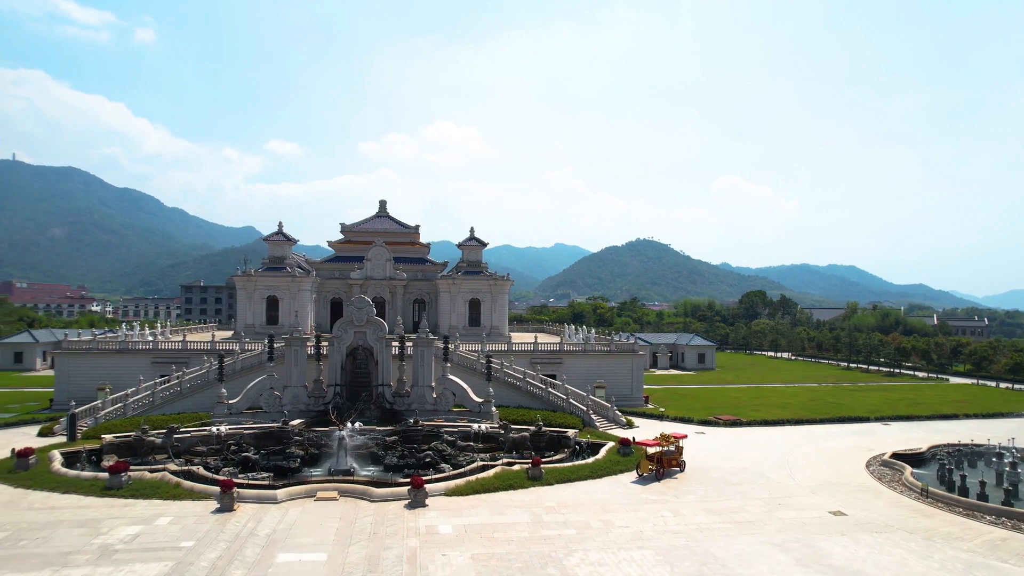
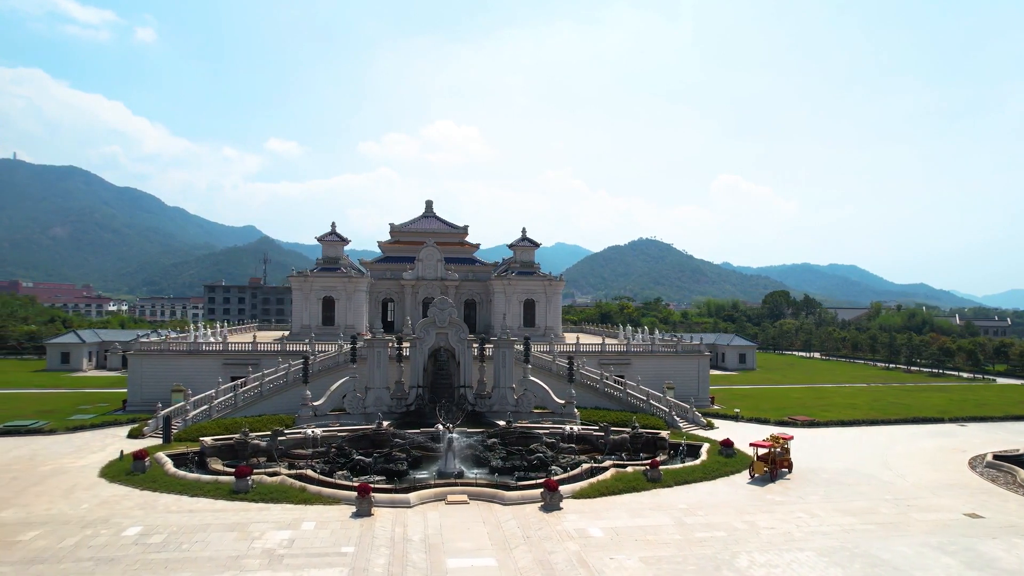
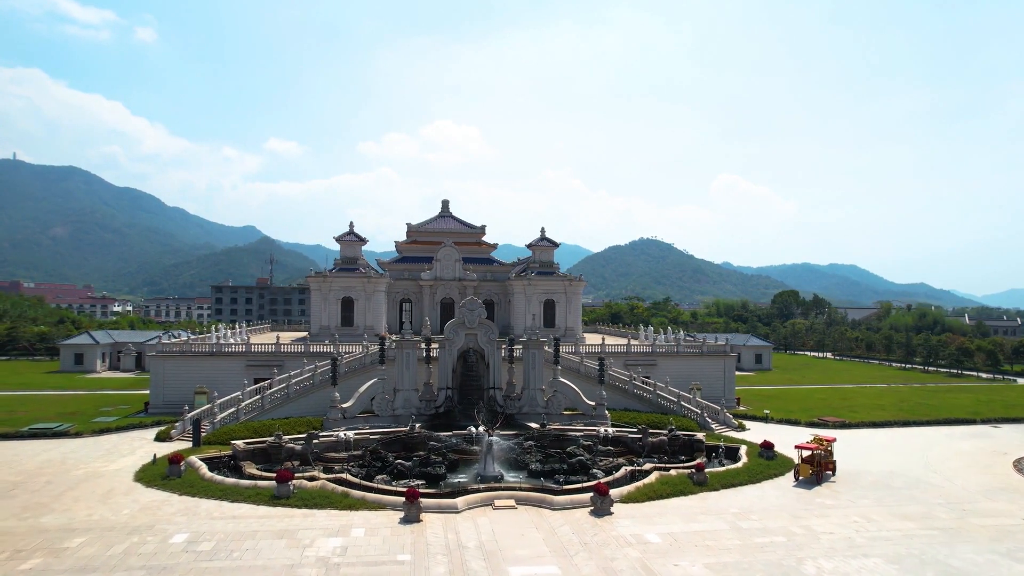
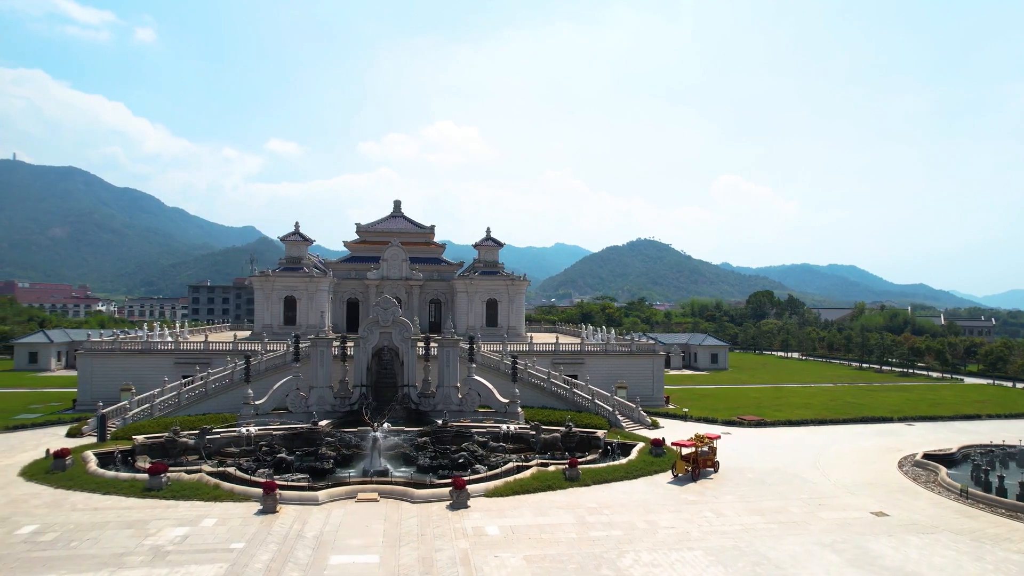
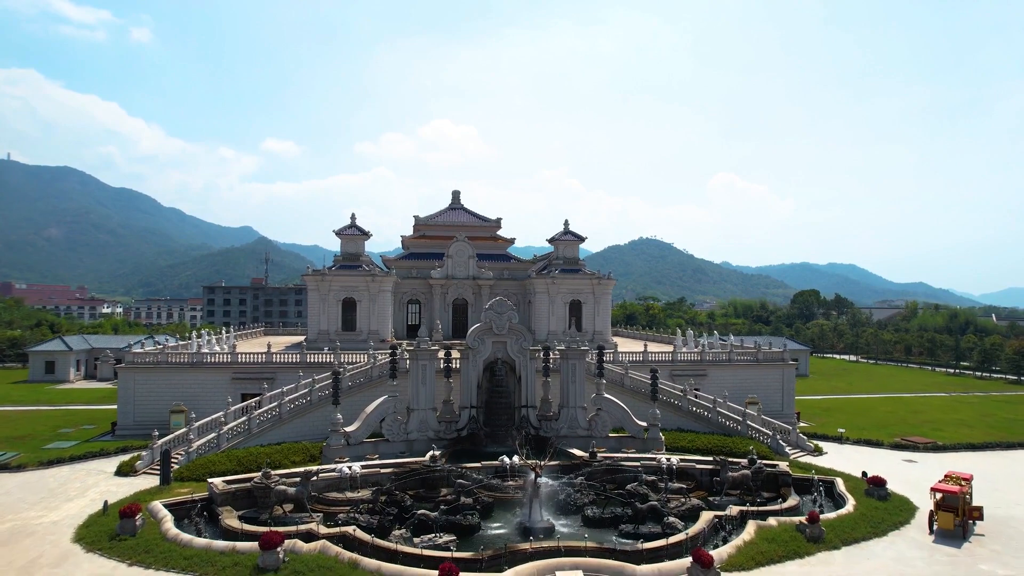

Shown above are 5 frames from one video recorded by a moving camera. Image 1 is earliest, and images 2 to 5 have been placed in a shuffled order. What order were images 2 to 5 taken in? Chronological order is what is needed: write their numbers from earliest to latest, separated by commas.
4, 2, 3, 5
